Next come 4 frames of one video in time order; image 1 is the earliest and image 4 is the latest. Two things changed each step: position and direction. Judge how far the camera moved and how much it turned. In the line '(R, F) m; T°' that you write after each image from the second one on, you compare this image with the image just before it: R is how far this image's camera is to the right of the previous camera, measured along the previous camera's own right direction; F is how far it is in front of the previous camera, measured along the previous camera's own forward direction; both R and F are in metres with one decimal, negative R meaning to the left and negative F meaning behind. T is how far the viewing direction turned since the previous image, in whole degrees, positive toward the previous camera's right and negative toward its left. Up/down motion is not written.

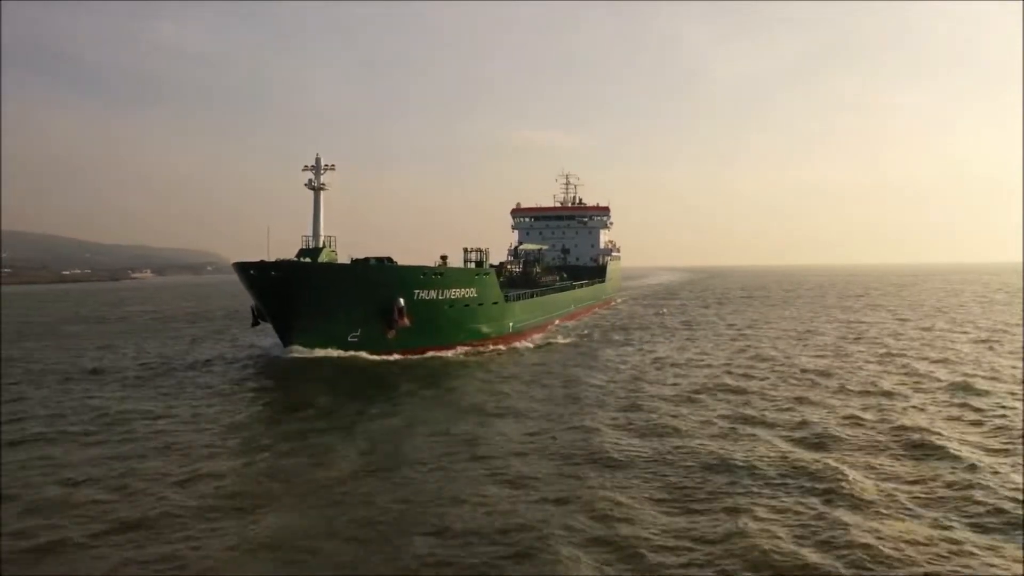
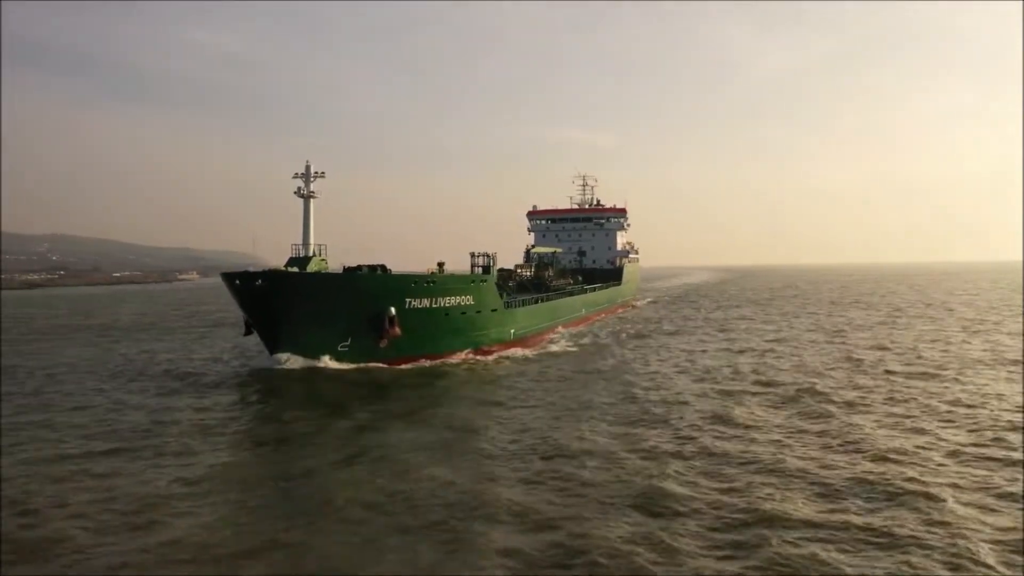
(+0.6, +0.4) m; -2°
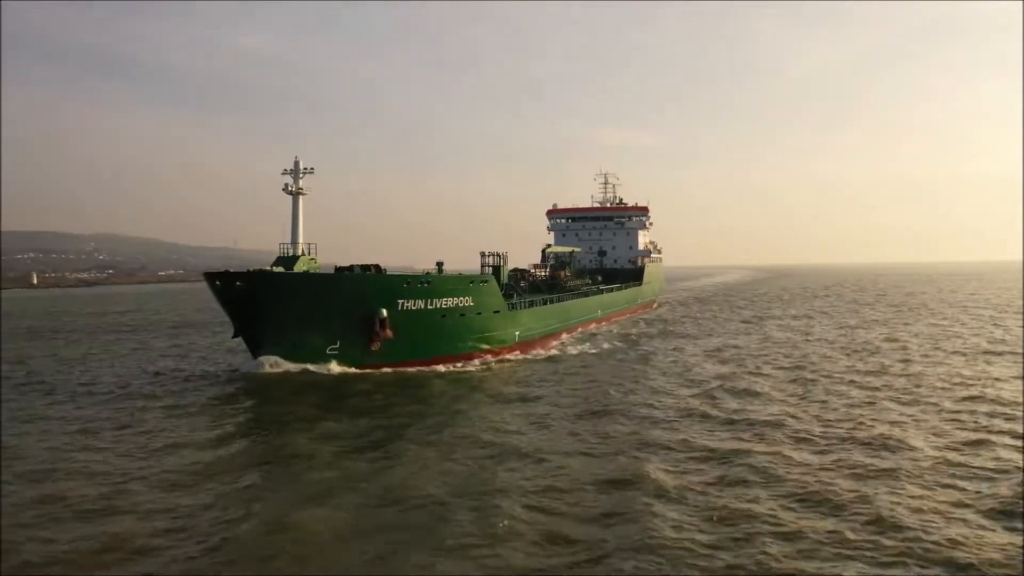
(+0.8, +0.8) m; -3°
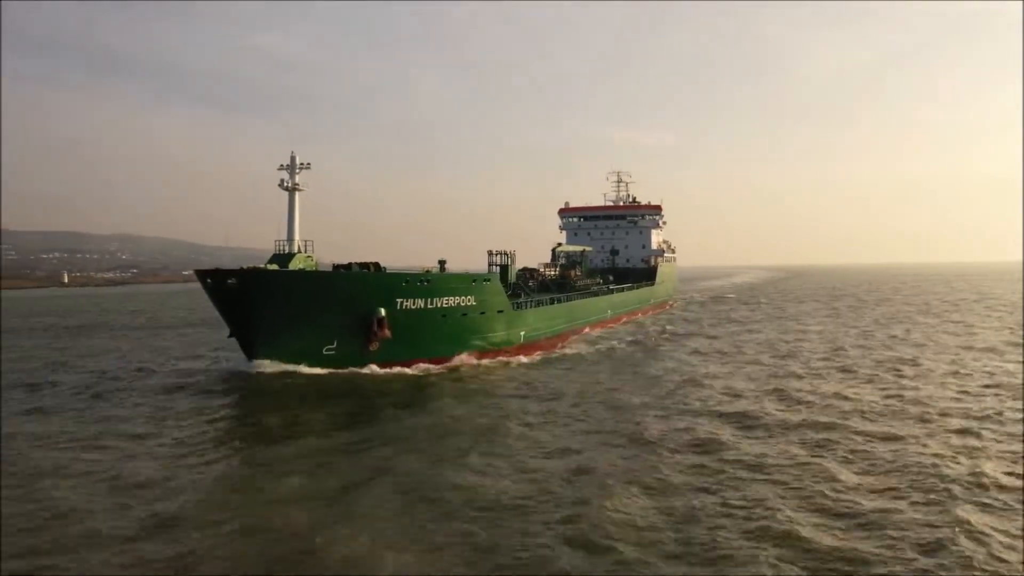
(+0.3, +0.5) m; -1°
